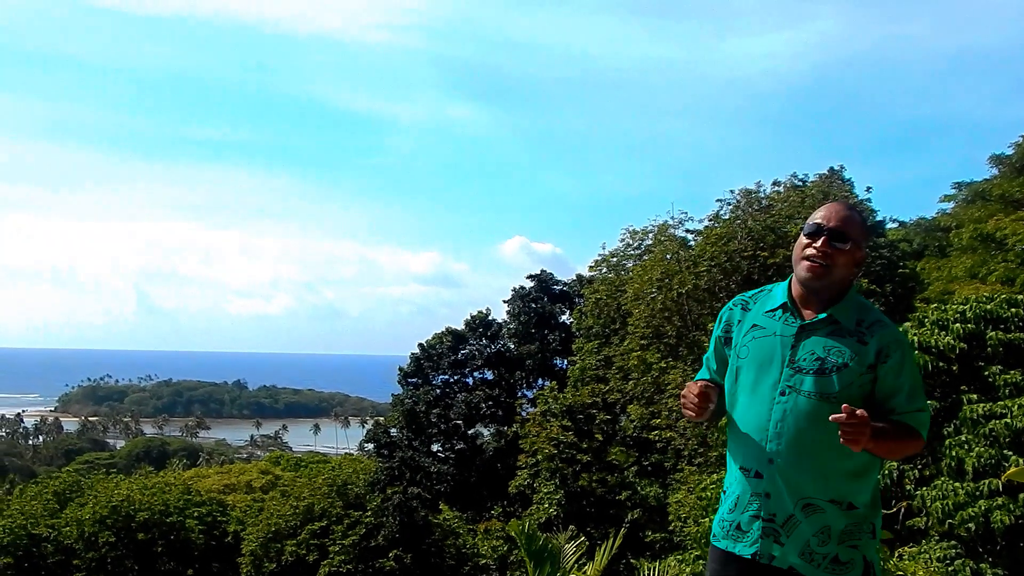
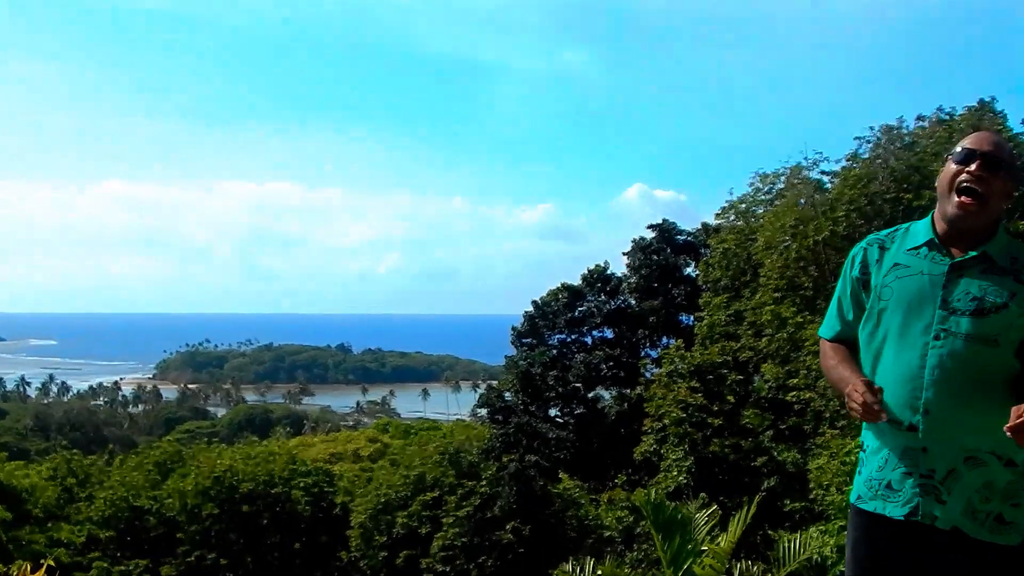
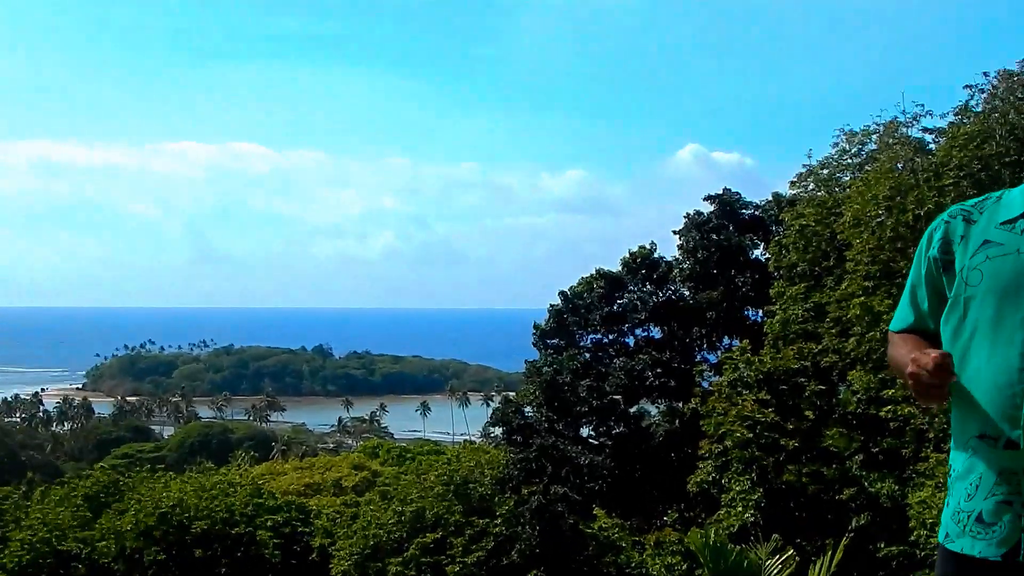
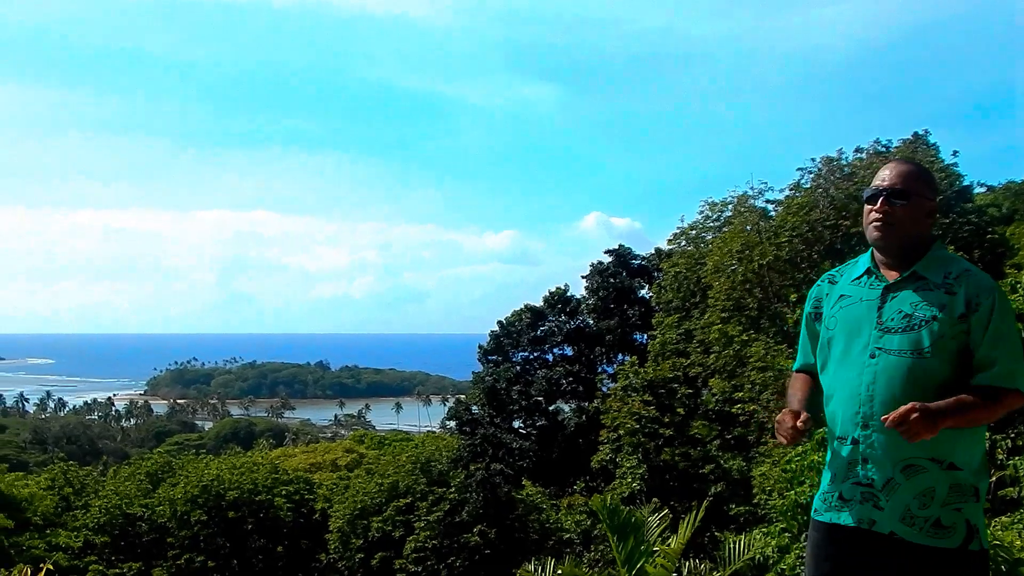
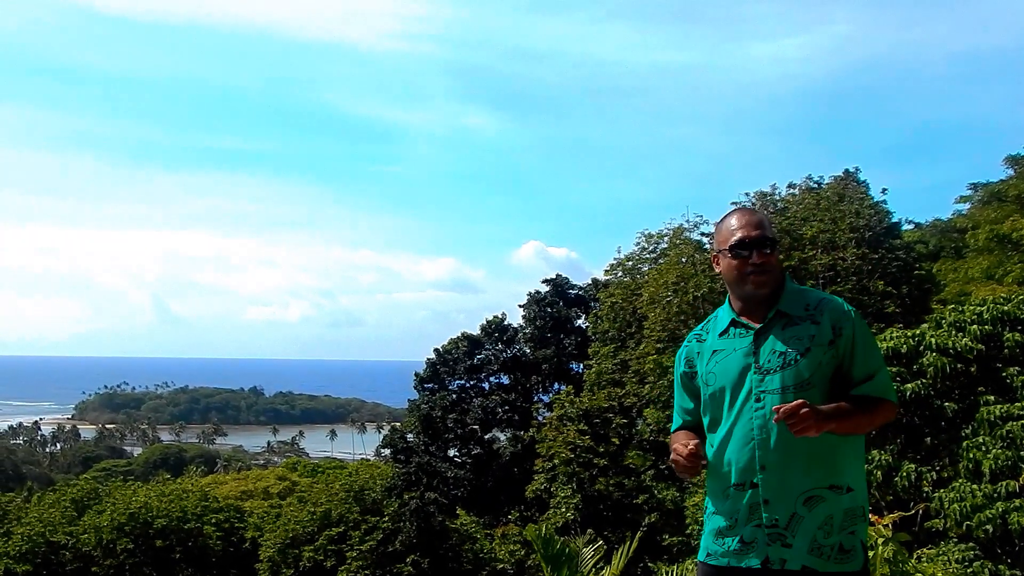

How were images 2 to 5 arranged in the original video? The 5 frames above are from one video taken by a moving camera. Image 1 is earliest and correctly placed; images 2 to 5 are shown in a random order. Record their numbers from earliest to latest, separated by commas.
5, 4, 2, 3
